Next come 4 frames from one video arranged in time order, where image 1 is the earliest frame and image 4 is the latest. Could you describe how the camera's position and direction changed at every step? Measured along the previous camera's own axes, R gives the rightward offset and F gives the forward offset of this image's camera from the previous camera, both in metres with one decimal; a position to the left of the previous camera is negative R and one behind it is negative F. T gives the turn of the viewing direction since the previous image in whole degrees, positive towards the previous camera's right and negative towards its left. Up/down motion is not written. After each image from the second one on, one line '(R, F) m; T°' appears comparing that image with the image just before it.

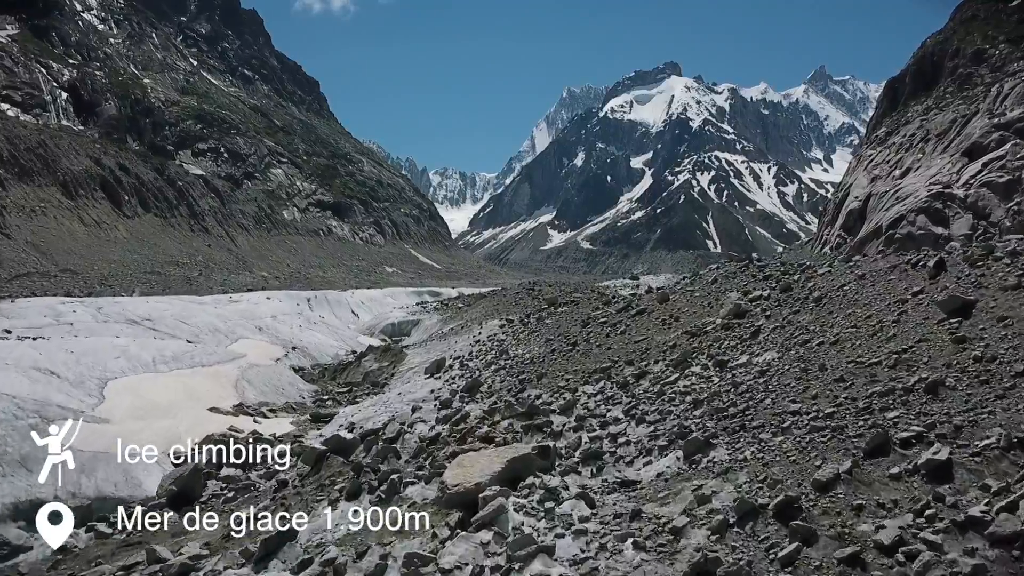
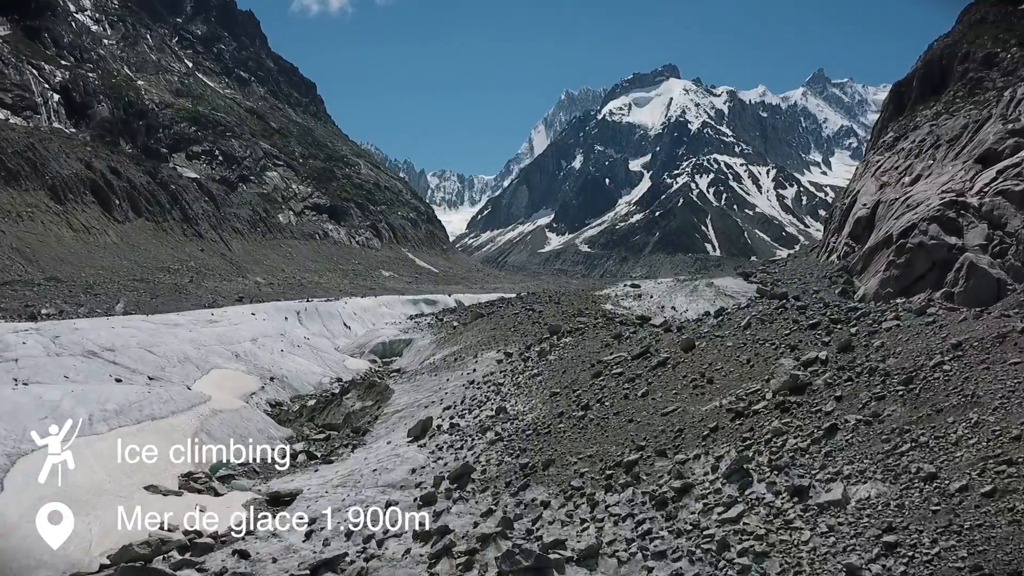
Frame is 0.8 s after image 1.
(0.0, +1.2) m; 0°
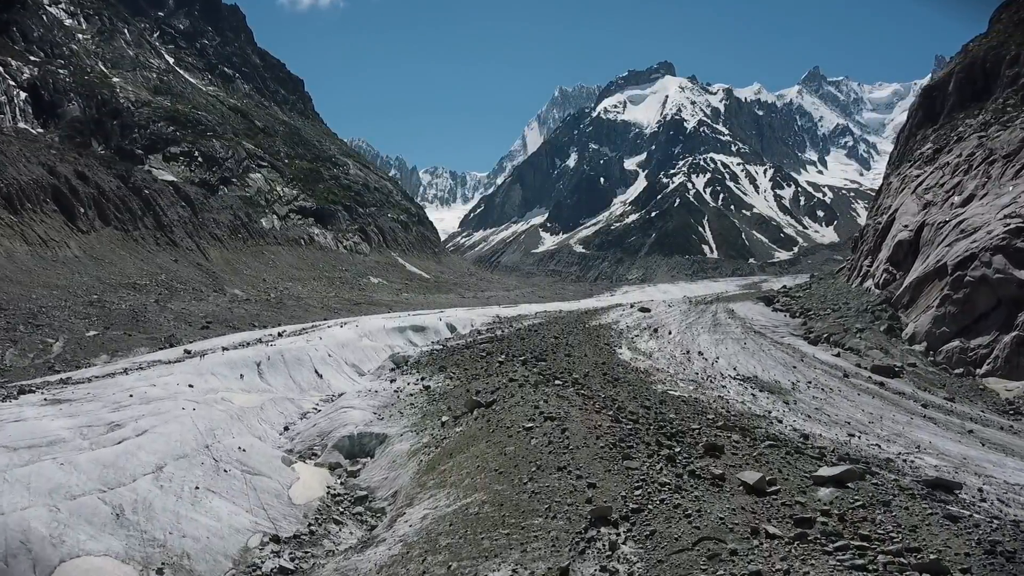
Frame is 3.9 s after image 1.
(-0.4, +4.5) m; +1°
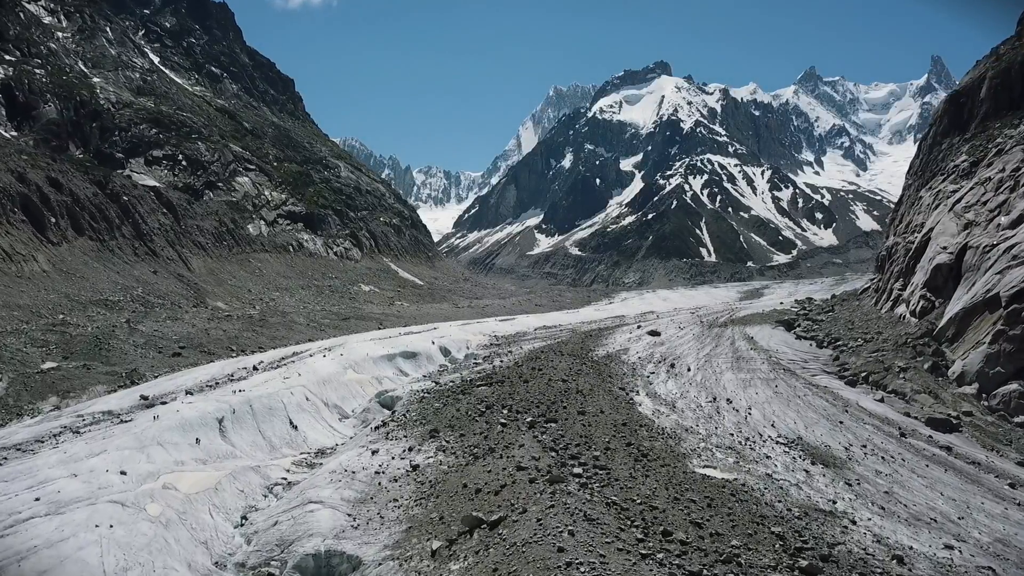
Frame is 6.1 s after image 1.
(-0.3, +3.3) m; +1°
